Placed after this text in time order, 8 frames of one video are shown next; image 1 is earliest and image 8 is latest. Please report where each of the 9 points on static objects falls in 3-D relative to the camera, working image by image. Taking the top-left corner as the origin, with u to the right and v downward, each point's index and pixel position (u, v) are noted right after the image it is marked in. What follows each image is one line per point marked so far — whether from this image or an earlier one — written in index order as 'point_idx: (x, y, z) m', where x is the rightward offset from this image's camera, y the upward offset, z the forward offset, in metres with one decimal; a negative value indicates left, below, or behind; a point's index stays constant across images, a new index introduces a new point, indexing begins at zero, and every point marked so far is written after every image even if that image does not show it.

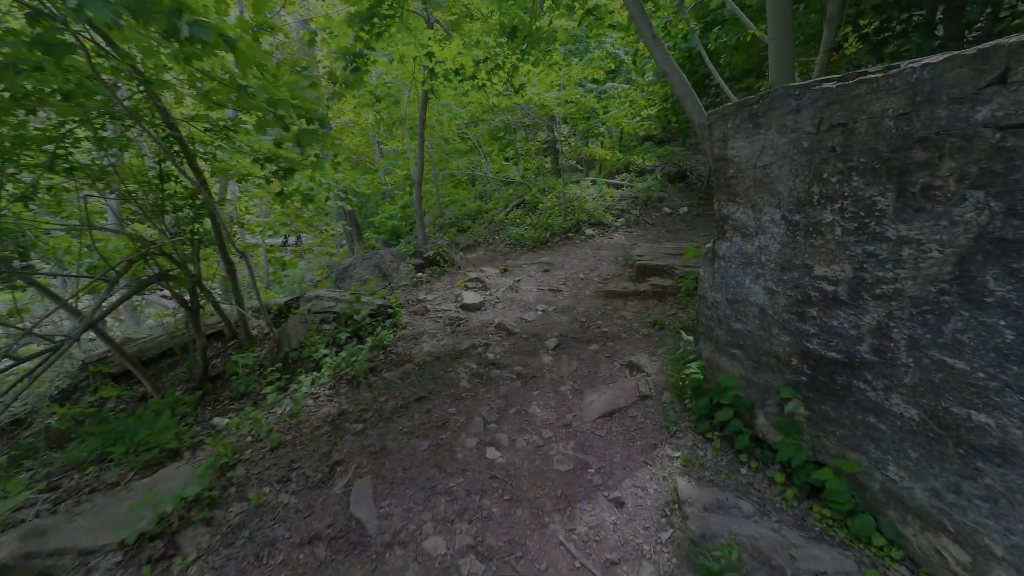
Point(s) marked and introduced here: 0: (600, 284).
0: (+1.3, 0.0, +6.0) m
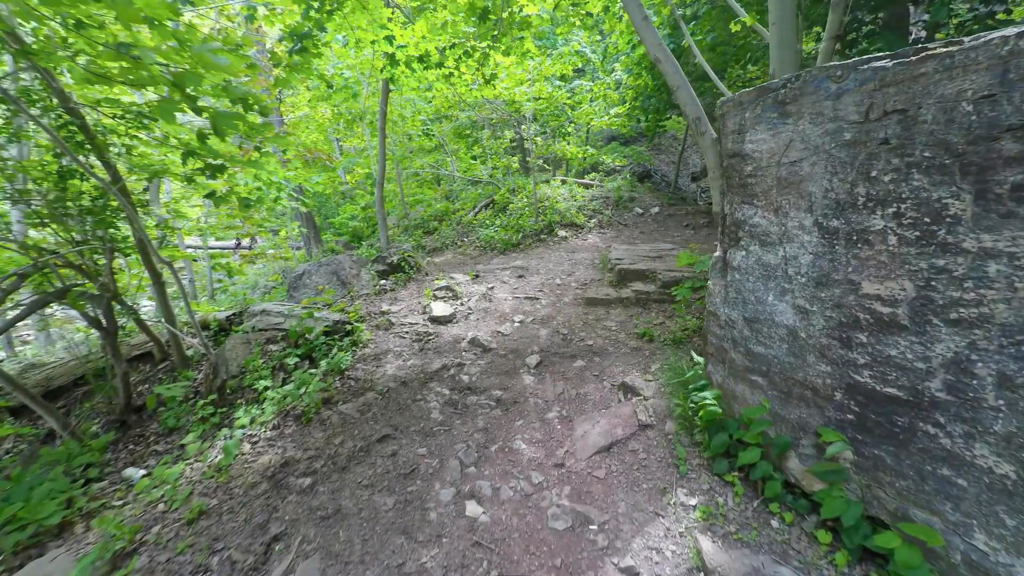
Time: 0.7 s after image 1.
0: (+0.9, -0.1, +5.7) m
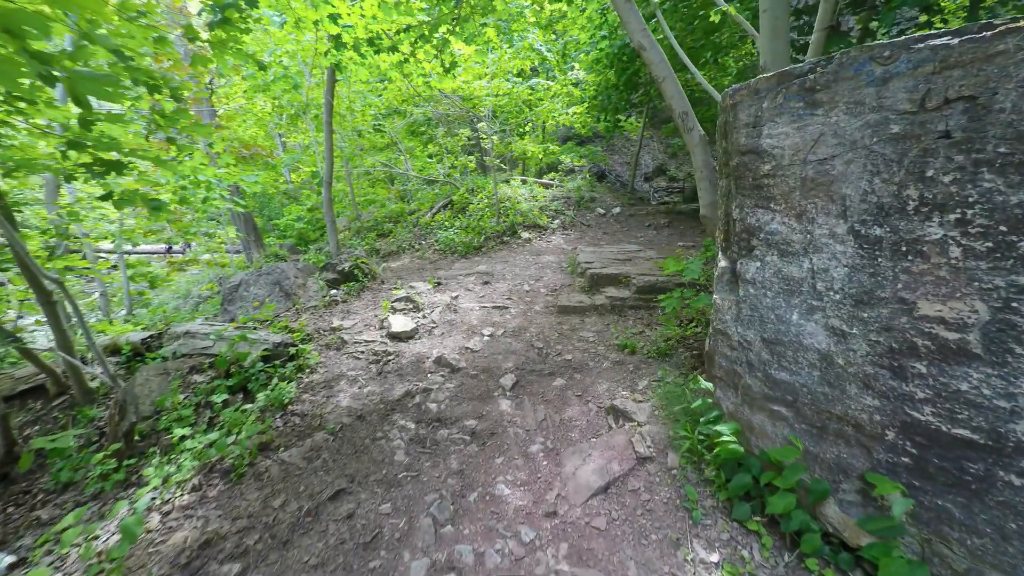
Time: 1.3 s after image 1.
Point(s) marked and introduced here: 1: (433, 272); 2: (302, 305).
0: (+0.5, -0.2, +5.3) m
1: (-1.4, +0.2, +7.1) m
2: (-2.9, -0.2, +5.6) m
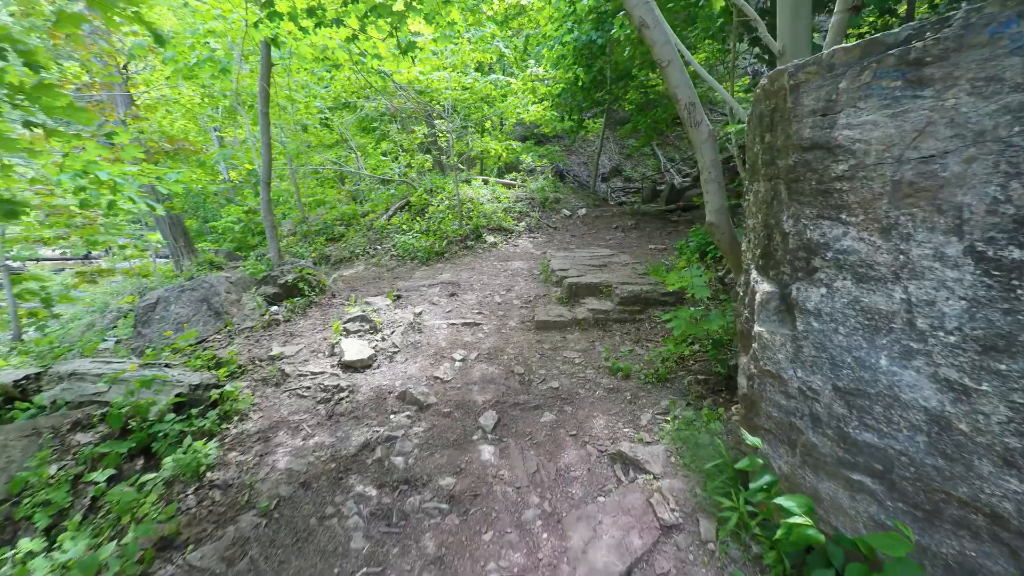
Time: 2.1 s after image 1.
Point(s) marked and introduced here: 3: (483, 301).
0: (+0.1, -0.3, +4.8) m
1: (-1.9, +0.1, +6.4) m
2: (-3.2, -0.5, +4.8) m
3: (-0.4, -0.2, +5.3) m
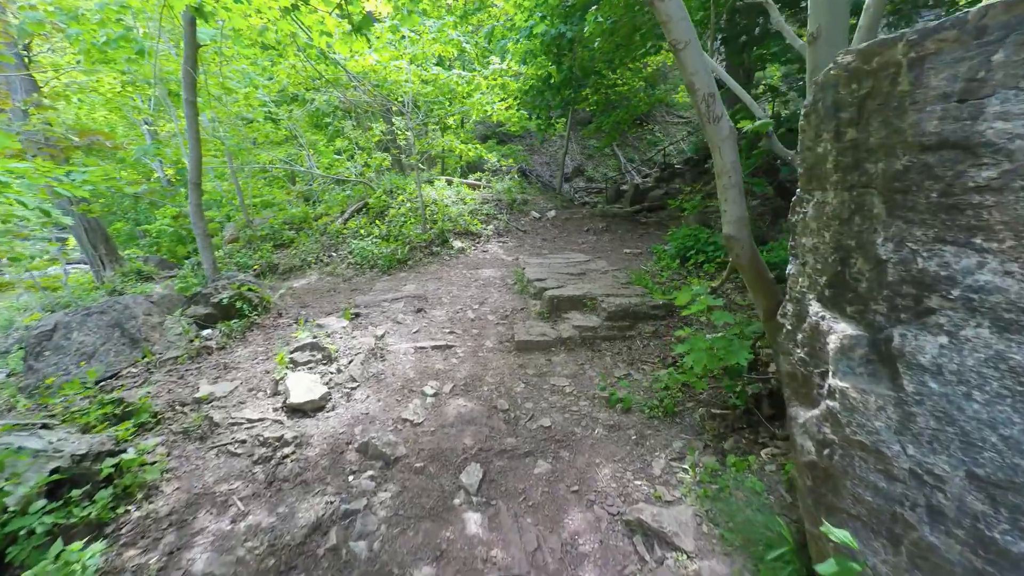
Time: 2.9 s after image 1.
0: (-0.1, -0.5, +4.3) m
1: (-2.3, -0.1, +5.7) m
2: (-3.4, -0.7, +4.0) m
3: (-0.7, -0.3, +4.7) m
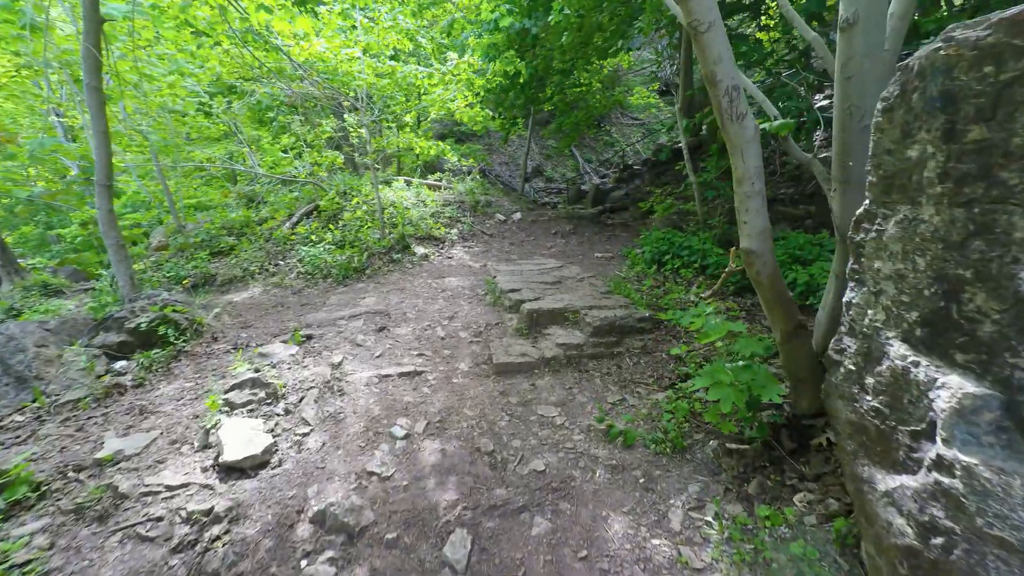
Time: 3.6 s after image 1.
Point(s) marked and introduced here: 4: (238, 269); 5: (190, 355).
0: (-0.3, -0.6, +3.9) m
1: (-2.6, -0.3, +5.0) m
2: (-3.6, -0.9, +3.2) m
3: (-0.9, -0.5, +4.2) m
4: (-4.9, +0.4, +7.4) m
5: (-3.0, -0.6, +3.9) m
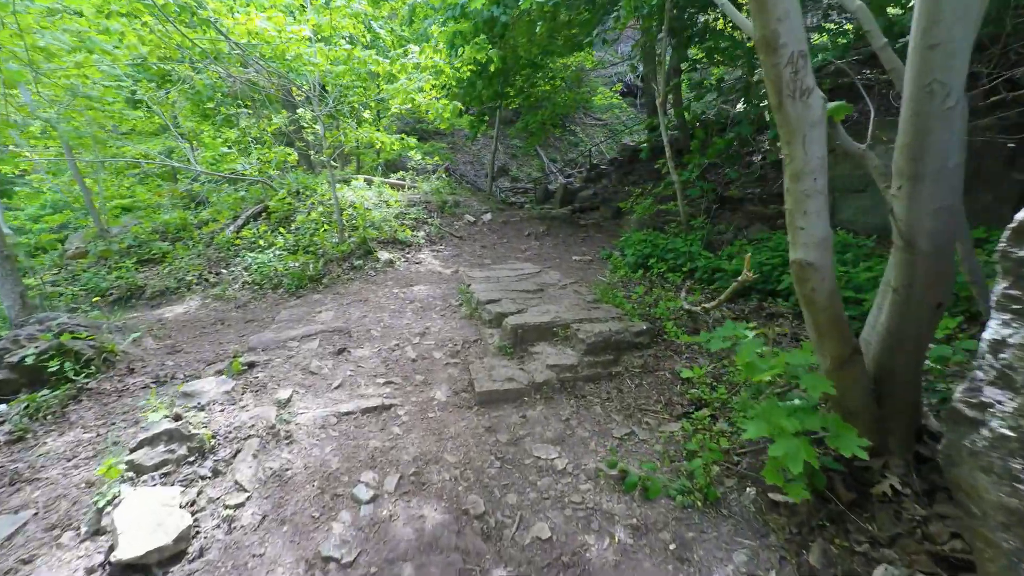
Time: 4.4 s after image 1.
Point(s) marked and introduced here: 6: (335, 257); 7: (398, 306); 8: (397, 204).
0: (-0.5, -0.7, +3.3) m
1: (-2.8, -0.5, +4.3) m
2: (-3.7, -1.1, +2.4) m
3: (-1.1, -0.6, +3.6) m
4: (-5.3, +0.2, +6.5) m
5: (-3.2, -0.8, +3.1) m
6: (-2.8, +0.5, +6.5) m
7: (-1.3, -0.2, +4.8) m
8: (-2.3, +1.7, +8.3) m
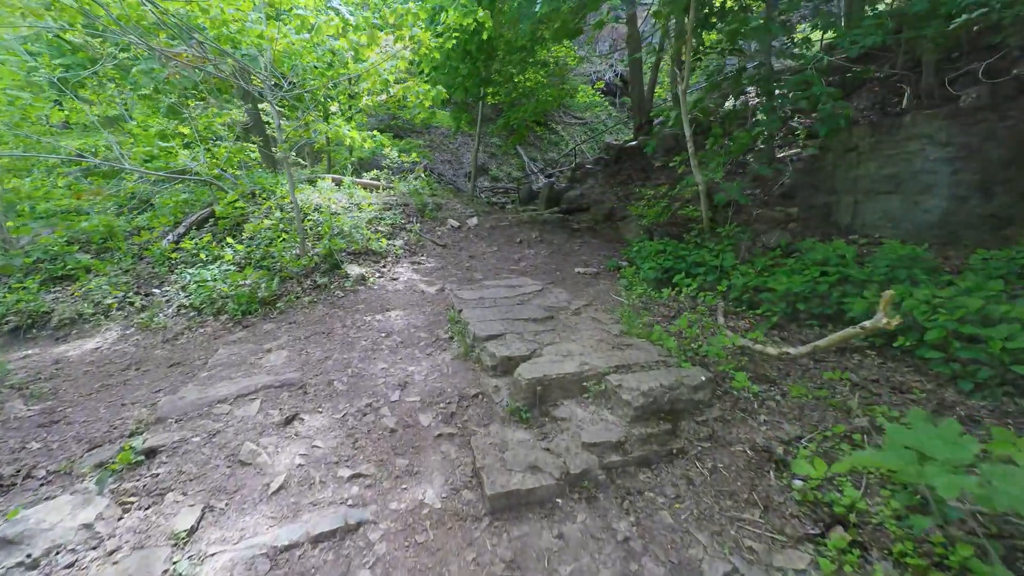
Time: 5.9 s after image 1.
0: (-0.3, -1.0, +2.3) m
1: (-2.8, -0.8, +3.2) m
2: (-3.5, -1.4, +1.2) m
3: (-1.0, -0.9, +2.6) m
4: (-5.4, -0.2, +5.2) m
5: (-3.0, -1.1, +2.0) m
6: (-2.8, +0.2, +5.4) m
7: (-1.2, -0.5, +3.7) m
8: (-2.5, +1.4, +7.2) m
